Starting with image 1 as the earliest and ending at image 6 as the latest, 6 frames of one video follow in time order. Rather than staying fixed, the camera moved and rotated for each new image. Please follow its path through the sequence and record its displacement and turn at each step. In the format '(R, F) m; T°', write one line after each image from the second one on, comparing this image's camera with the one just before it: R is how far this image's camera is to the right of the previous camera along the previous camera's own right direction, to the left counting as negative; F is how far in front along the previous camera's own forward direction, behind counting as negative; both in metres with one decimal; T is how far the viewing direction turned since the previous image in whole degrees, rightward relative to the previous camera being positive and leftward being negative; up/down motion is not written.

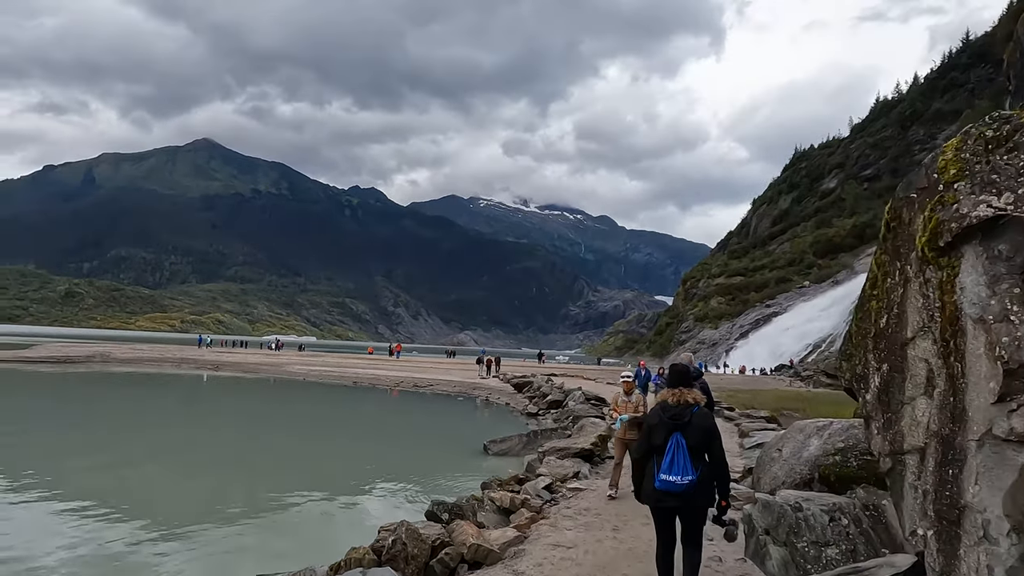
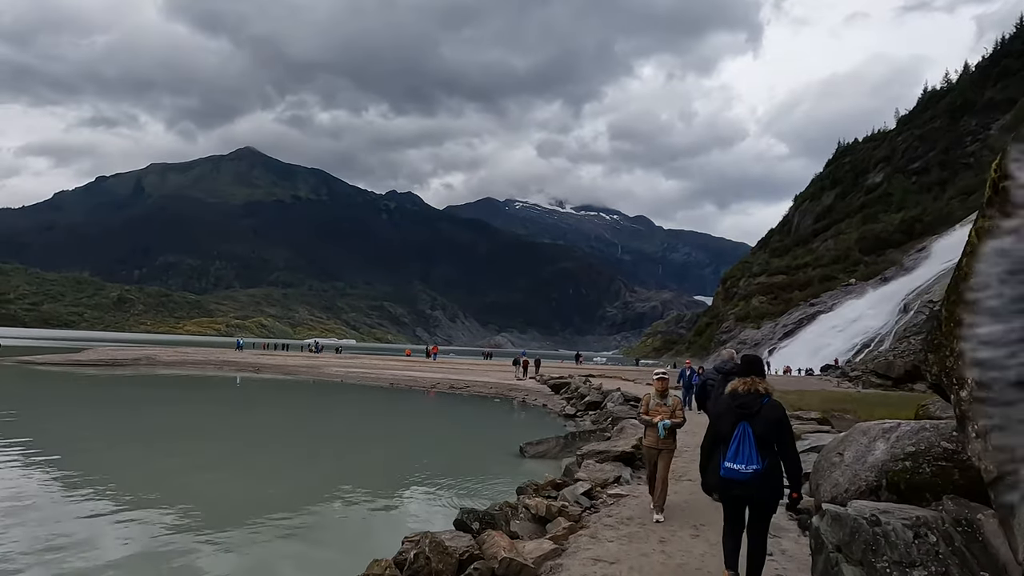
(0.0, +0.5) m; -3°
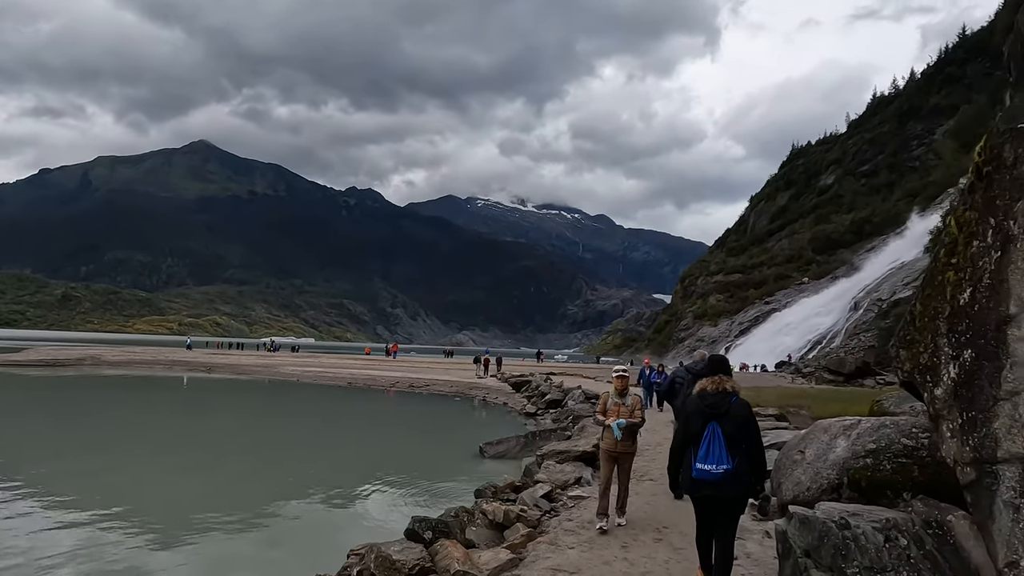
(0.0, +0.3) m; +3°
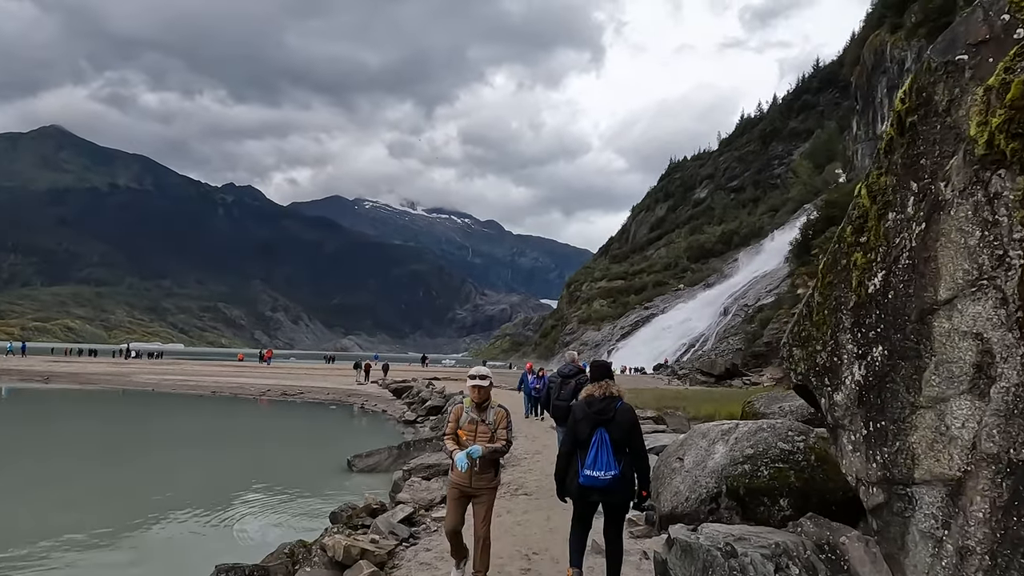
(+0.3, +0.8) m; +10°
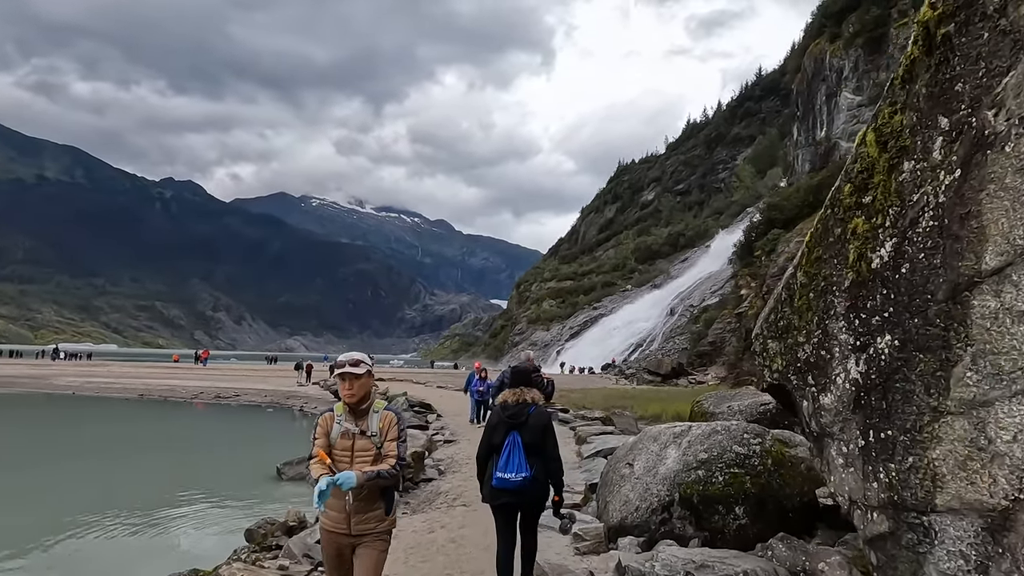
(+0.1, +0.6) m; +4°
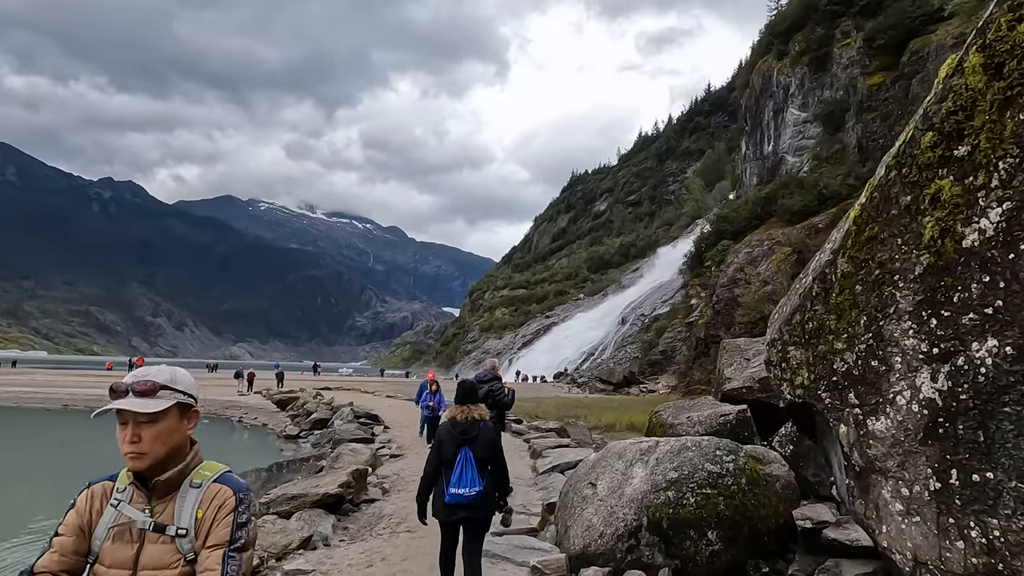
(0.0, +0.6) m; +4°
